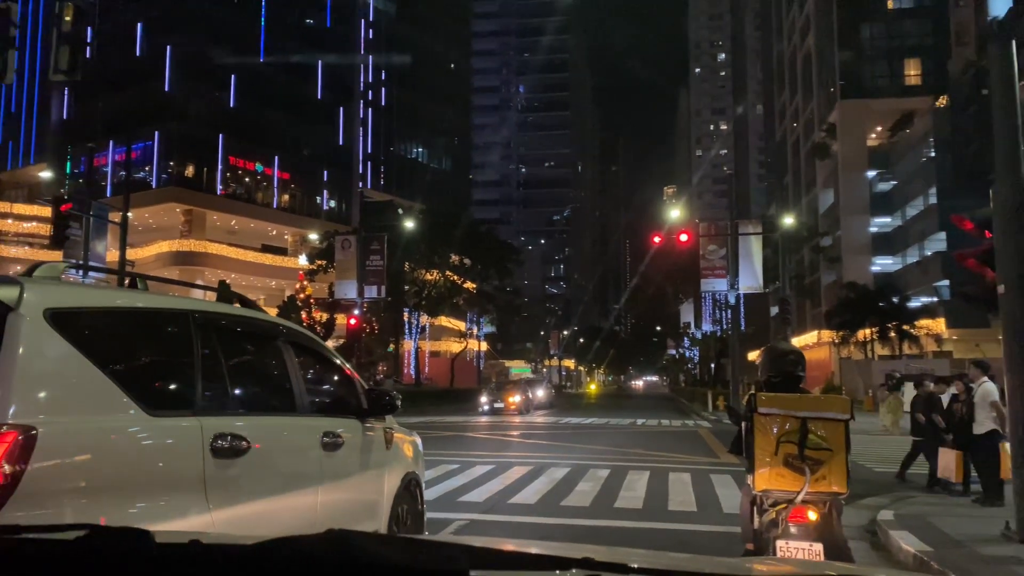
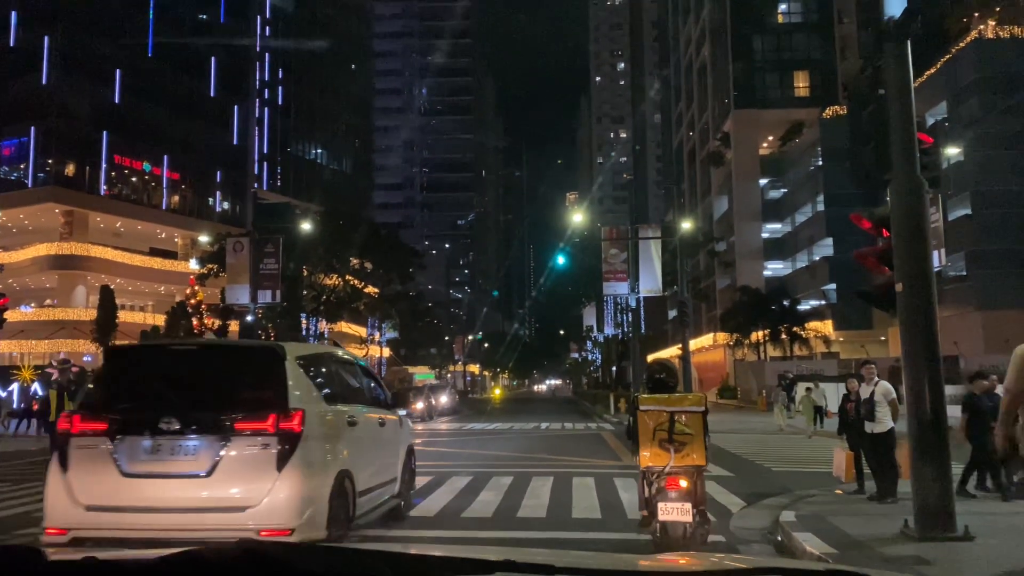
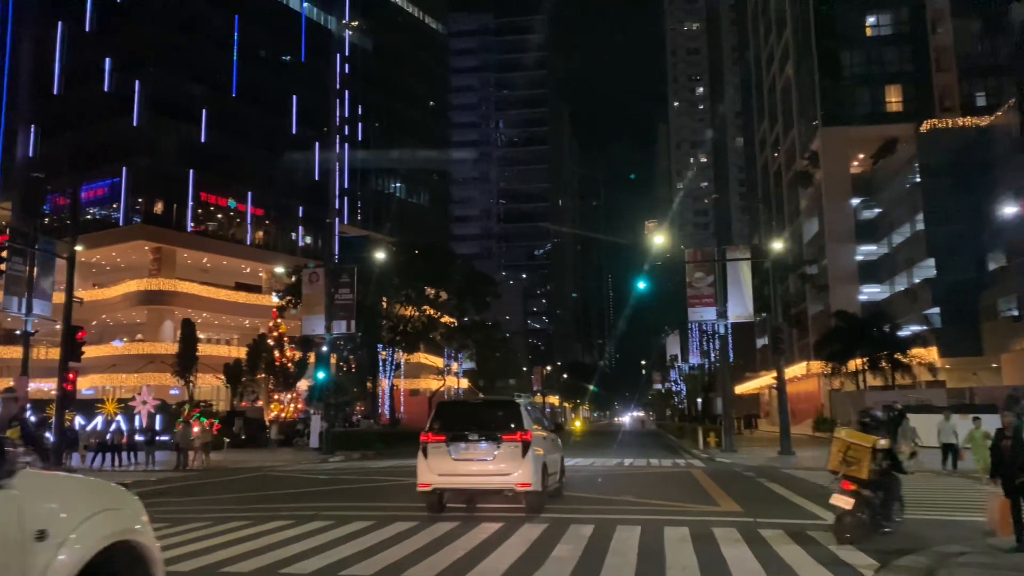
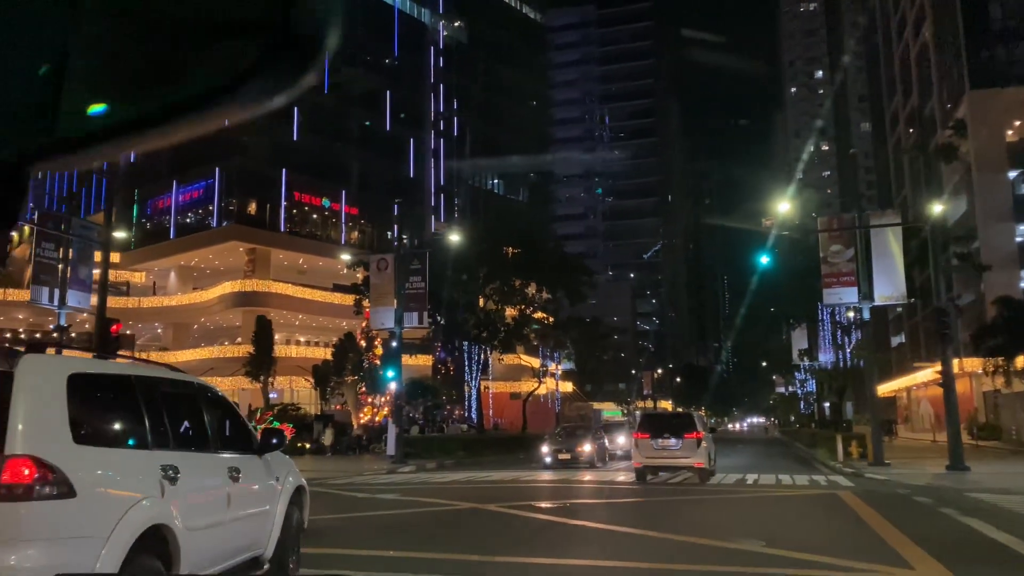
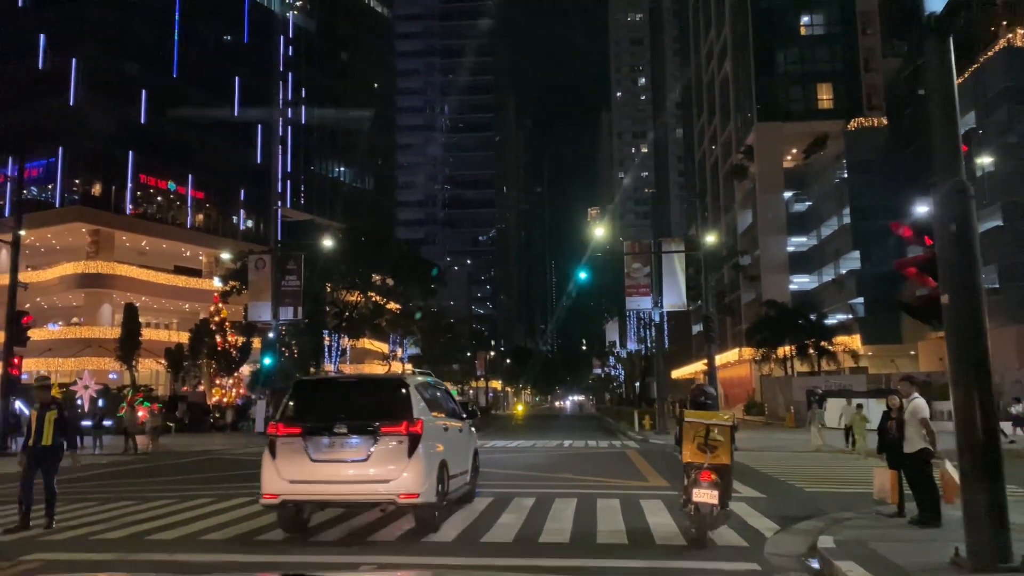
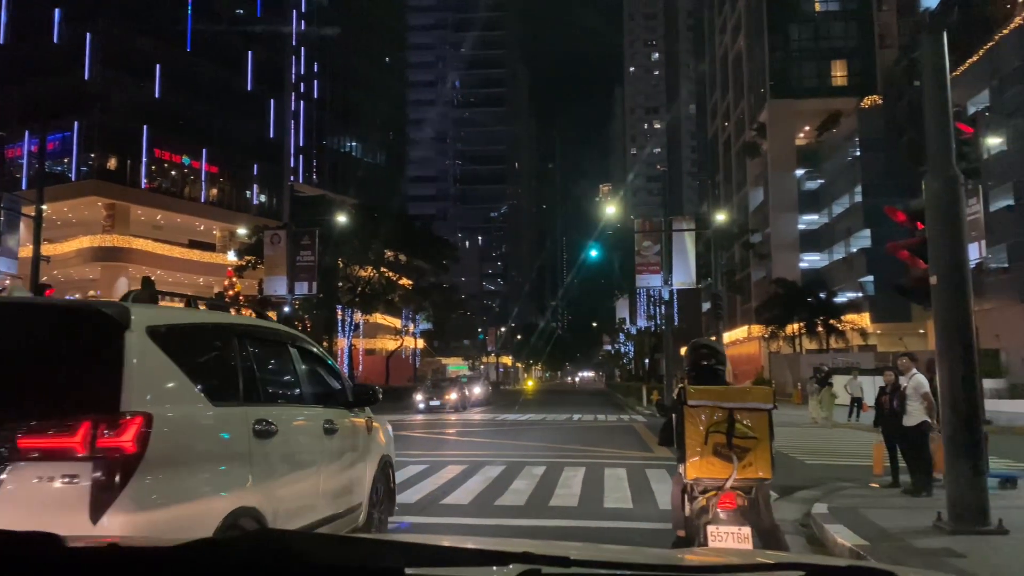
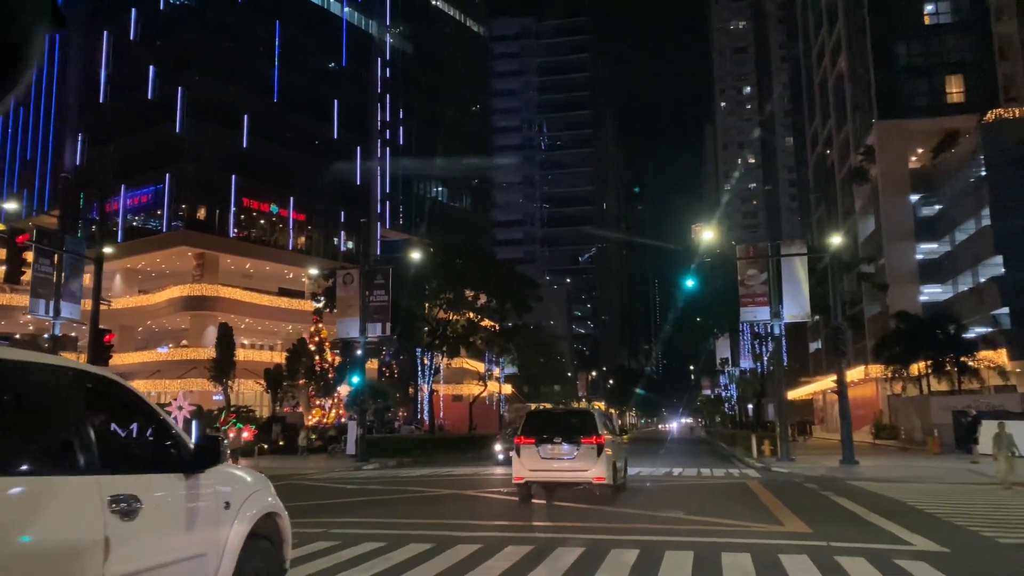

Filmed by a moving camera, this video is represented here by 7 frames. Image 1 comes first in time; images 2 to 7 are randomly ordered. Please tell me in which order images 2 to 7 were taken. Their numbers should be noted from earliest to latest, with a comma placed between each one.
6, 2, 5, 3, 7, 4
